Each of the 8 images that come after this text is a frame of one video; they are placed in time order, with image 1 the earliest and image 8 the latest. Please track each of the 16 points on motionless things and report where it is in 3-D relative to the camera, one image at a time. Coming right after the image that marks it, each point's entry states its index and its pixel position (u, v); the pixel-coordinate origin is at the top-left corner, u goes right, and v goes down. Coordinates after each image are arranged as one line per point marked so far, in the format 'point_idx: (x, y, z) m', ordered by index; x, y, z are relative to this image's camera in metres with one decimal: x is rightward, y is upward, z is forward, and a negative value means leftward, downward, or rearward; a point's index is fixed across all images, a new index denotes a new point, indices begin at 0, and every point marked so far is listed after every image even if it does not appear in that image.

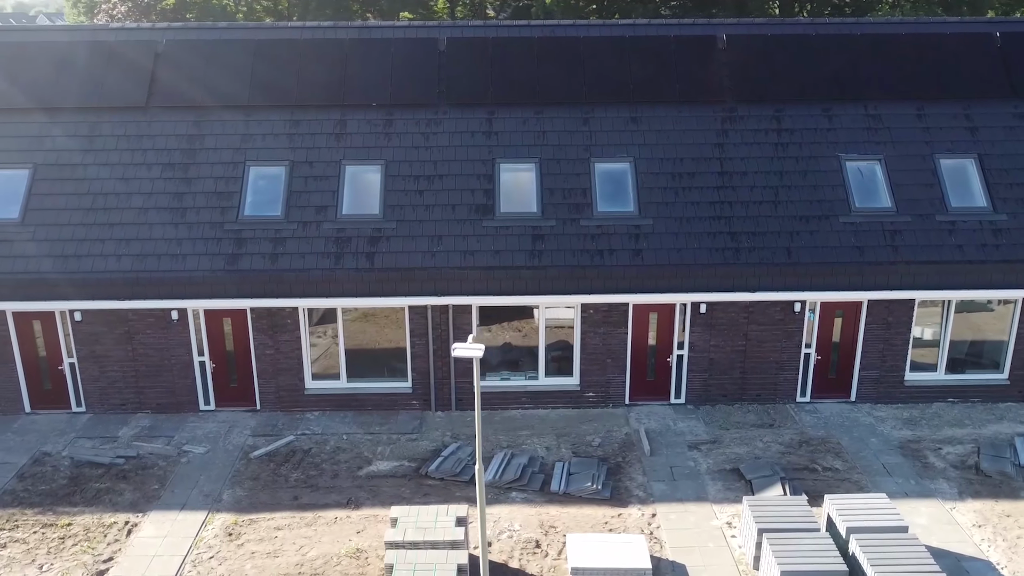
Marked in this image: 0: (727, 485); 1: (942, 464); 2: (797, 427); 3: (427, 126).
0: (+2.7, -2.5, +10.9) m
1: (+5.6, -2.3, +11.4) m
2: (+4.0, -2.0, +12.3) m
3: (-1.3, +2.5, +13.4) m
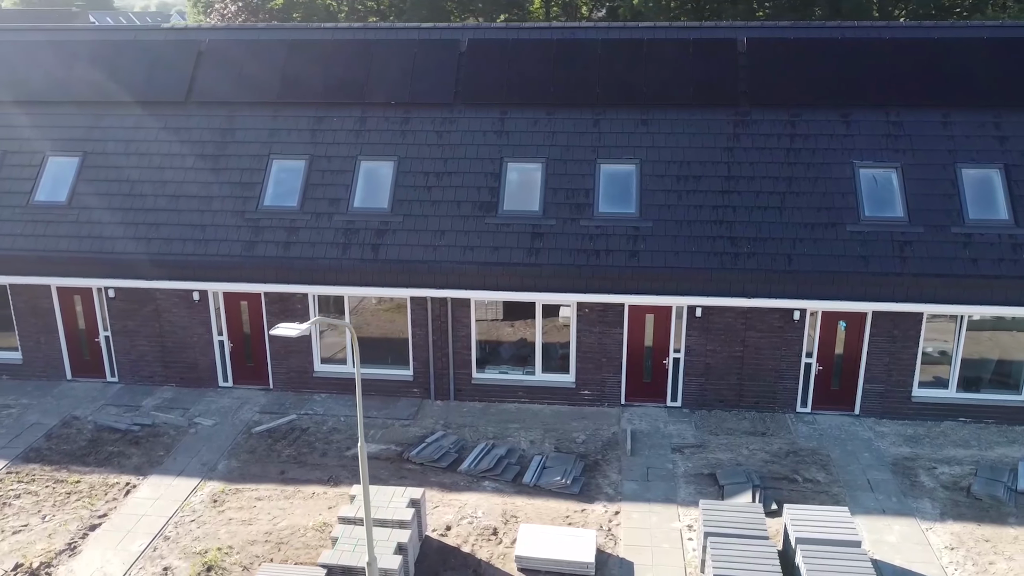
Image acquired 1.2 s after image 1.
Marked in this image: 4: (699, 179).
0: (+2.3, -2.5, +10.9) m
1: (+5.3, -2.5, +11.0) m
2: (+3.8, -2.1, +12.2) m
3: (-1.1, +2.6, +13.9) m
4: (+2.8, +1.6, +12.9) m
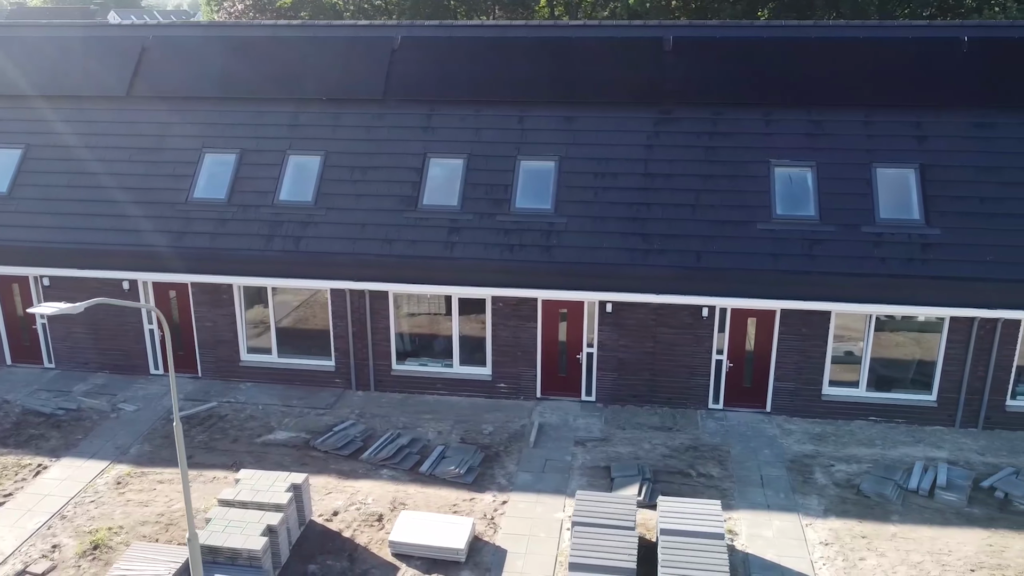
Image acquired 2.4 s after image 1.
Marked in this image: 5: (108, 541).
0: (+1.0, -2.4, +11.1) m
1: (+3.9, -2.4, +11.1) m
2: (+2.5, -2.0, +12.3) m
3: (-2.3, +2.7, +14.1) m
4: (+1.5, +1.7, +13.1) m
5: (-4.6, -2.9, +9.9) m
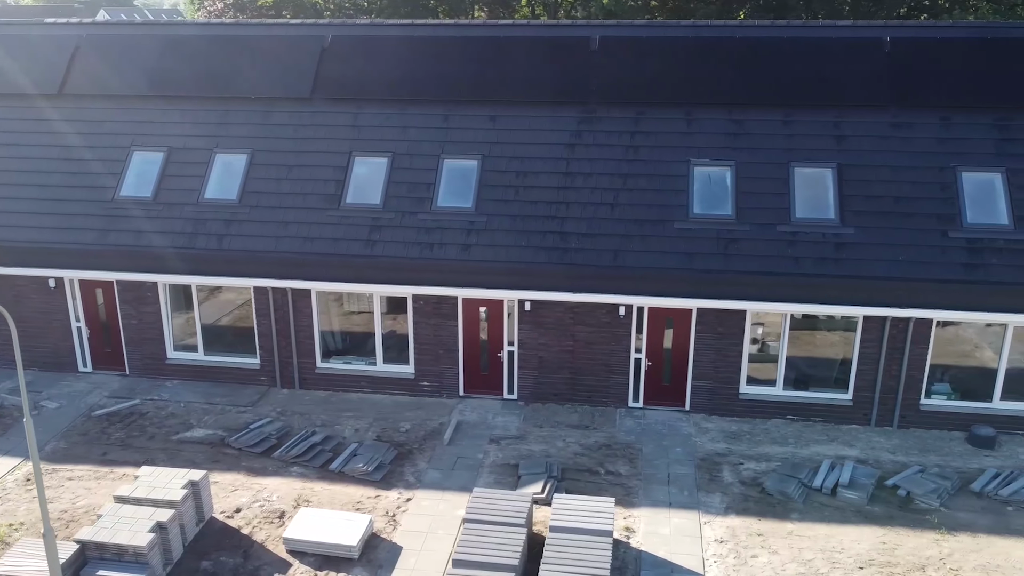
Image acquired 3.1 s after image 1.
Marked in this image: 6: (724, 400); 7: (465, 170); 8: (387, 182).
0: (-0.2, -2.4, +11.1) m
1: (+2.8, -2.4, +11.1) m
2: (+1.4, -2.0, +12.3) m
3: (-3.4, +2.7, +14.1) m
4: (+0.4, +1.7, +13.1) m
5: (-5.7, -2.8, +9.9) m
6: (+3.1, -1.6, +12.7) m
7: (-0.7, +1.8, +13.3) m
8: (-1.9, +1.6, +13.3) m
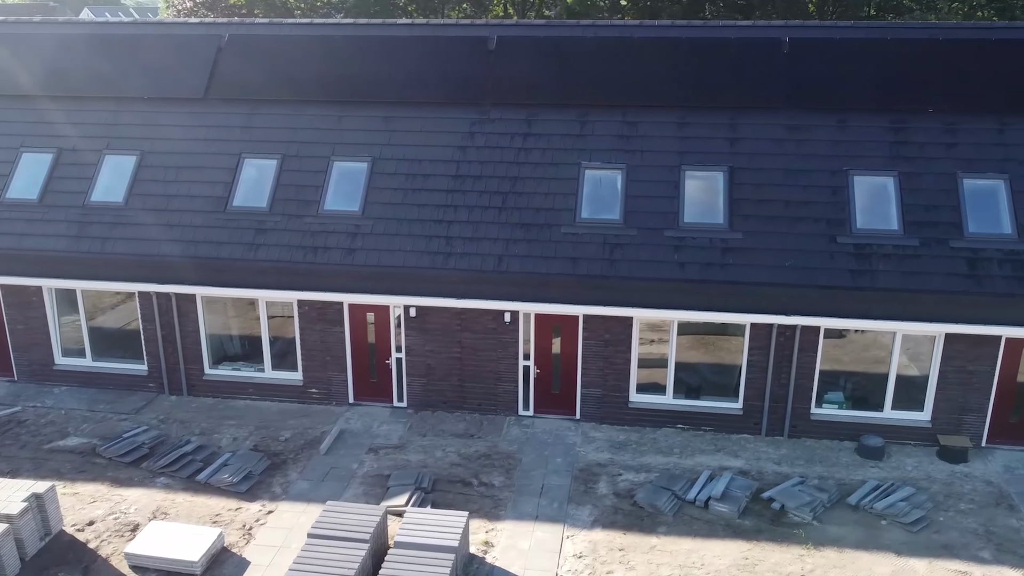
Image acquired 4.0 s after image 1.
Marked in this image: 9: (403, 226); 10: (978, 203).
0: (-1.8, -2.5, +10.8) m
1: (+1.2, -2.5, +10.8) m
2: (-0.3, -2.1, +12.0) m
3: (-5.1, +2.7, +13.8) m
4: (-1.2, +1.6, +12.8) m
5: (-7.3, -2.9, +9.6) m
6: (+1.4, -1.7, +12.4) m
7: (-2.3, +1.7, +13.0) m
8: (-3.5, +1.5, +13.0) m
9: (-1.6, +0.9, +12.5) m
10: (+6.2, +1.1, +11.7) m
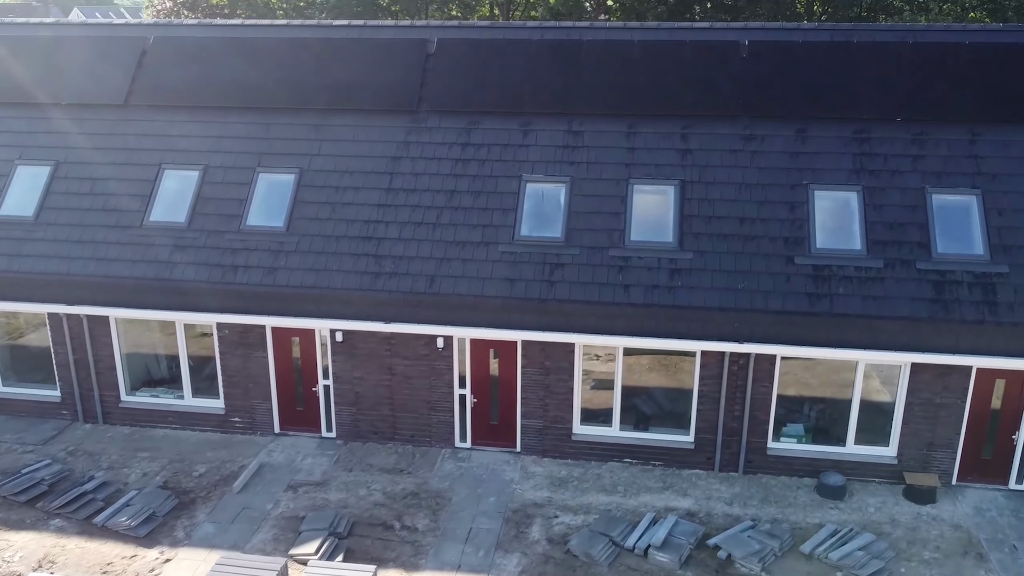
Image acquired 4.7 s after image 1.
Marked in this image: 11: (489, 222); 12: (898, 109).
0: (-2.7, -2.8, +9.9) m
1: (+0.3, -2.8, +9.9) m
2: (-1.1, -2.4, +11.1) m
3: (-5.9, +2.4, +12.9) m
4: (-2.1, +1.3, +11.9) m
5: (-8.2, -3.2, +8.7) m
6: (+0.6, -2.0, +11.5) m
7: (-3.2, +1.4, +12.1) m
8: (-4.4, +1.2, +12.1) m
9: (-2.4, +0.6, +11.6) m
10: (+5.3, +0.8, +10.8) m
11: (-0.3, +0.9, +11.4) m
12: (+5.1, +2.3, +11.5) m
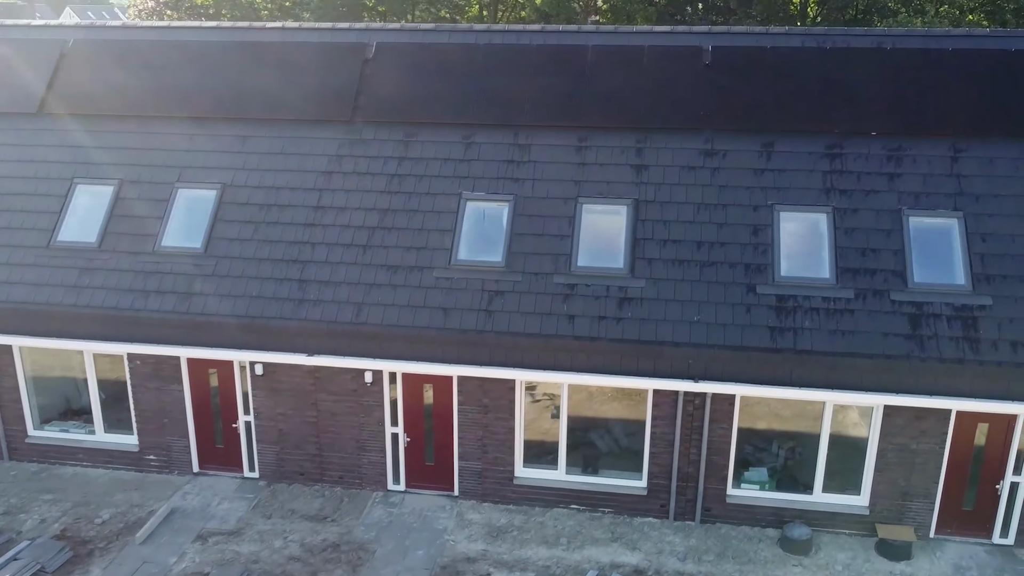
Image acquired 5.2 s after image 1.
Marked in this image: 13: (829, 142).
0: (-3.4, -3.1, +8.9) m
1: (-0.5, -3.1, +8.9) m
2: (-1.9, -2.7, +10.1) m
3: (-6.6, +2.0, +11.9) m
4: (-2.8, +1.0, +10.9) m
5: (-9.0, -3.5, +7.7) m
6: (-0.2, -2.3, +10.5) m
7: (-3.9, +1.1, +11.1) m
8: (-5.1, +0.9, +11.1) m
9: (-3.2, +0.3, +10.5) m
10: (+4.6, +0.5, +9.7) m
11: (-1.0, +0.5, +10.4) m
12: (+4.3, +2.0, +10.5) m
13: (+3.8, +1.8, +10.5) m
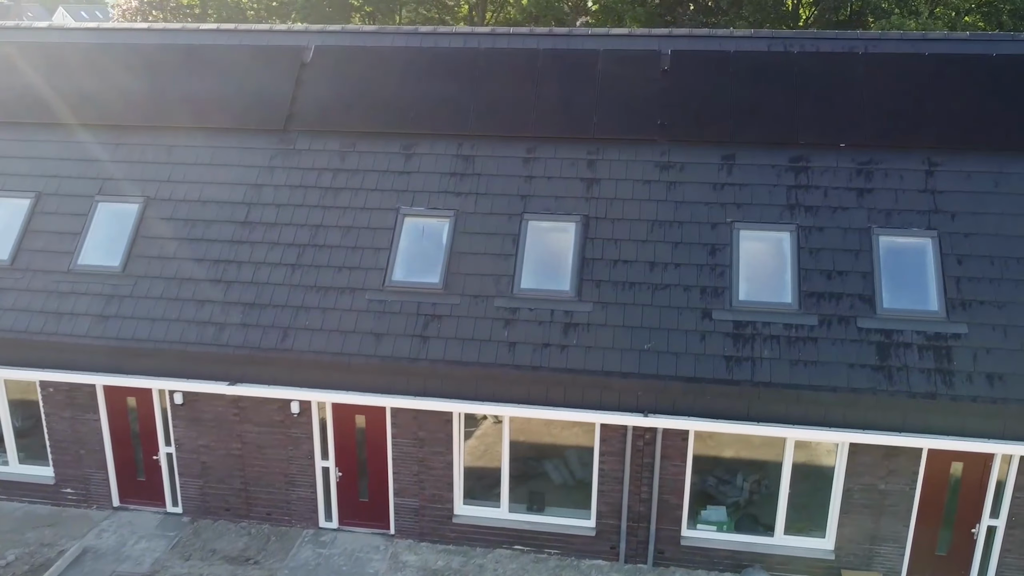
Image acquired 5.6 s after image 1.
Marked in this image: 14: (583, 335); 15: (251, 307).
0: (-4.1, -3.4, +8.1) m
1: (-1.1, -3.4, +8.1) m
2: (-2.5, -3.0, +9.3) m
3: (-7.3, +1.8, +11.2) m
4: (-3.5, +0.7, +10.1) m
5: (-9.6, -3.7, +7.0) m
6: (-0.8, -2.6, +9.7) m
7: (-4.6, +0.9, +10.4) m
8: (-5.8, +0.7, +10.4) m
9: (-3.8, 0.0, +9.8) m
10: (+3.9, +0.2, +9.0) m
11: (-1.7, +0.3, +9.7) m
12: (+3.7, +1.7, +9.7) m
13: (+3.2, +1.5, +9.8) m
14: (+0.7, -0.5, +8.9) m
15: (-2.8, -0.2, +9.5) m
